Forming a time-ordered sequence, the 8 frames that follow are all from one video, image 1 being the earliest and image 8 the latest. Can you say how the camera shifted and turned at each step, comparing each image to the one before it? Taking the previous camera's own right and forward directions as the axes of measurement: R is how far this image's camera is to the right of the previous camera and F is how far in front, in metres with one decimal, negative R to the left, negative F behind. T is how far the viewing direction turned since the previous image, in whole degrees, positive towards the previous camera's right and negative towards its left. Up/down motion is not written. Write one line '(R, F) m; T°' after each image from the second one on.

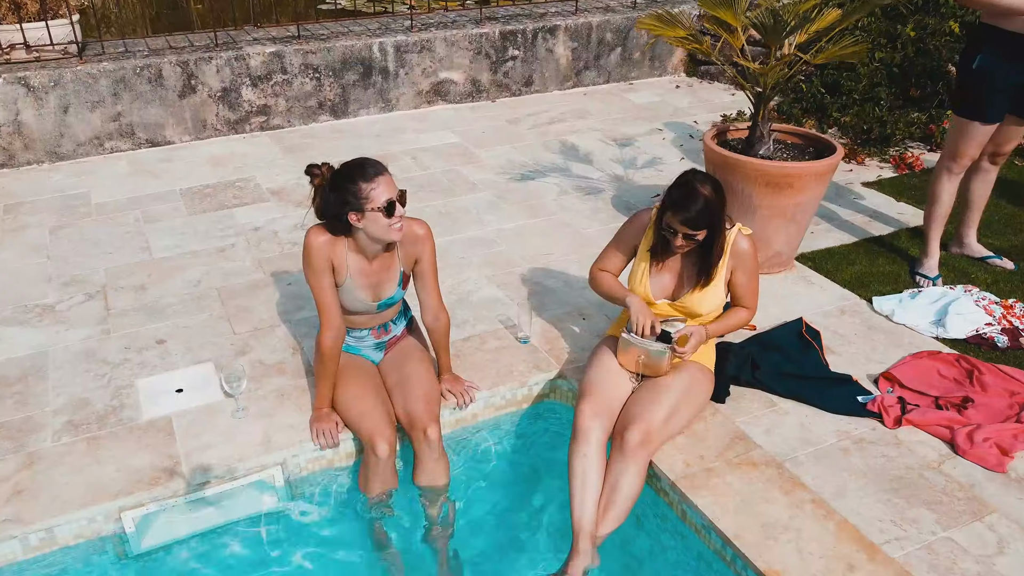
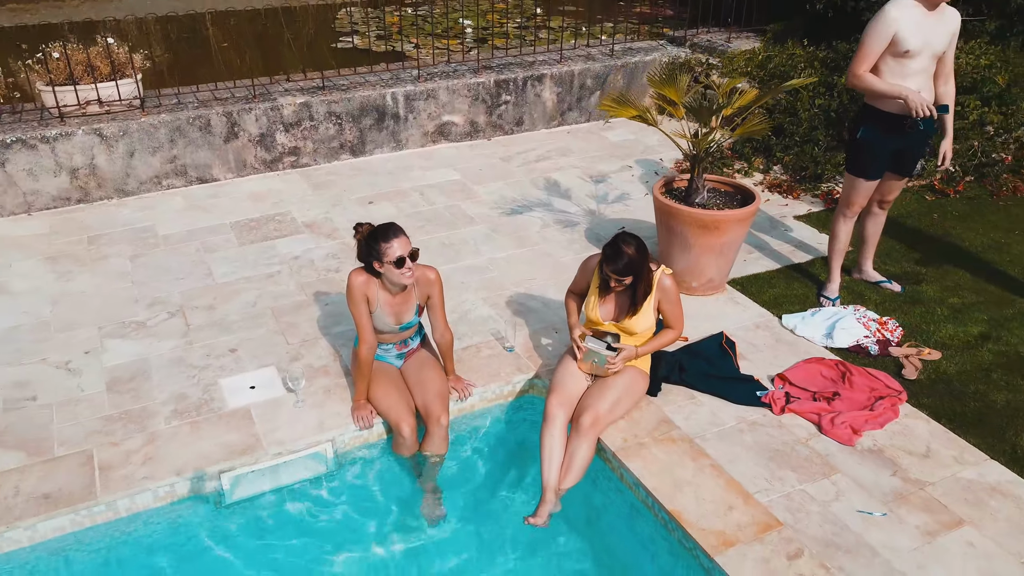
(+0.1, -0.7) m; 0°
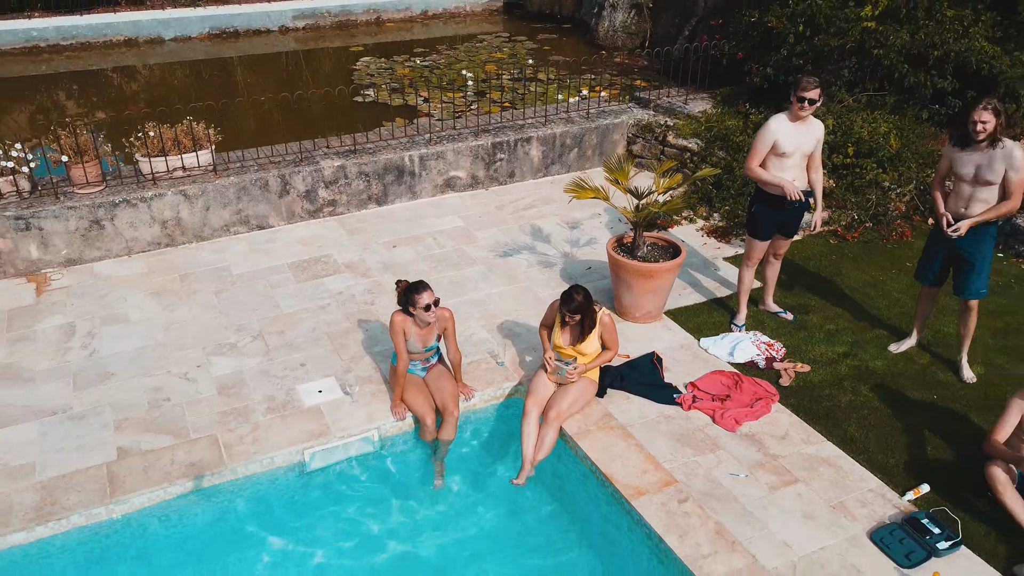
(+0.1, -1.2) m; 0°
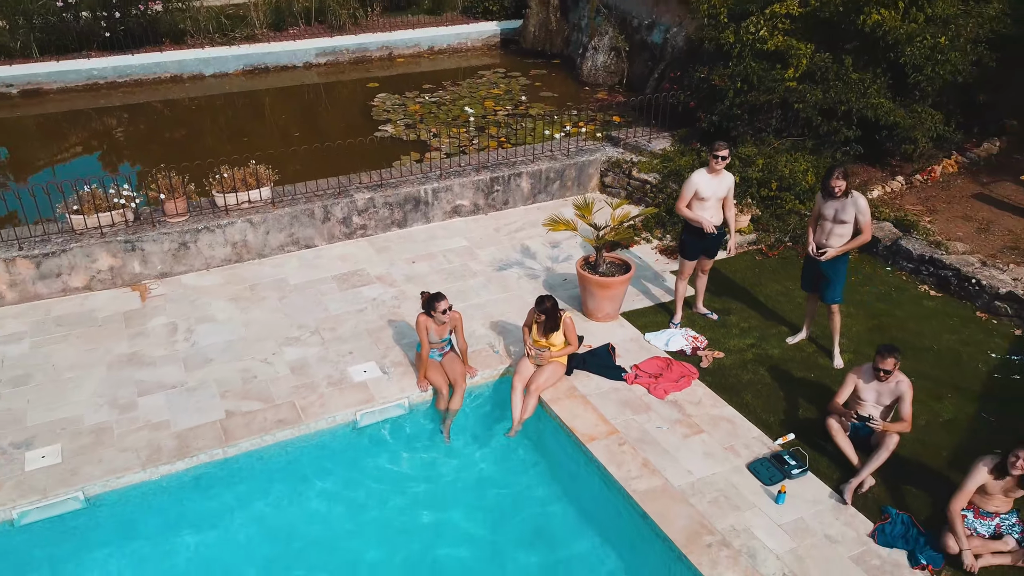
(+0.1, -1.6) m; 0°
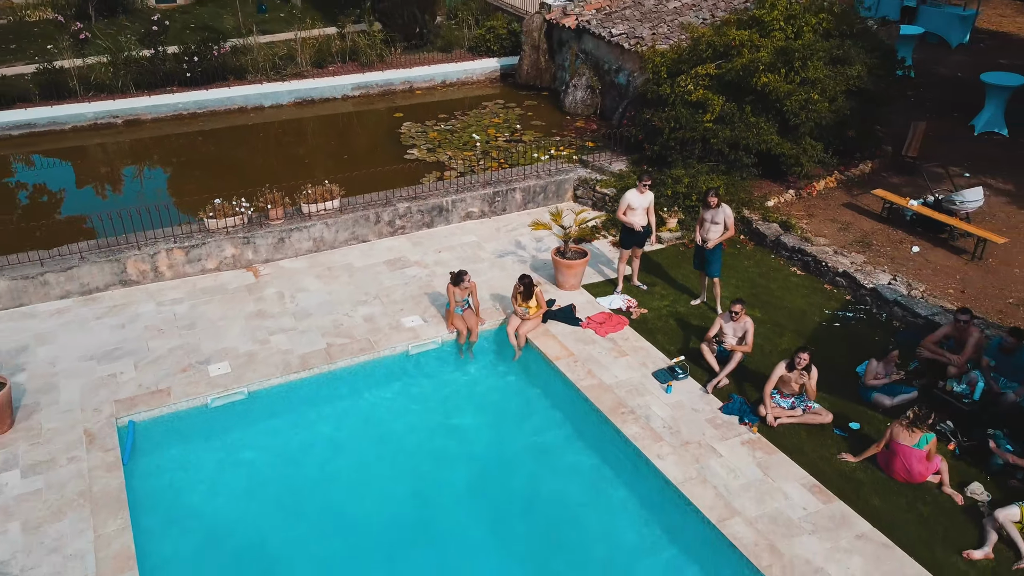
(+0.1, -3.1) m; 0°
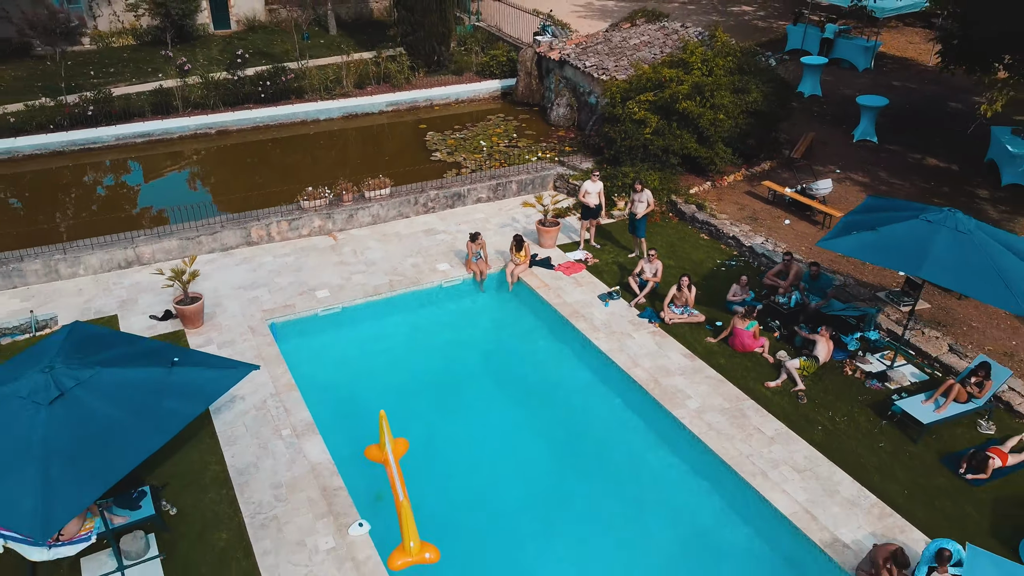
(+0.1, -4.6) m; 0°
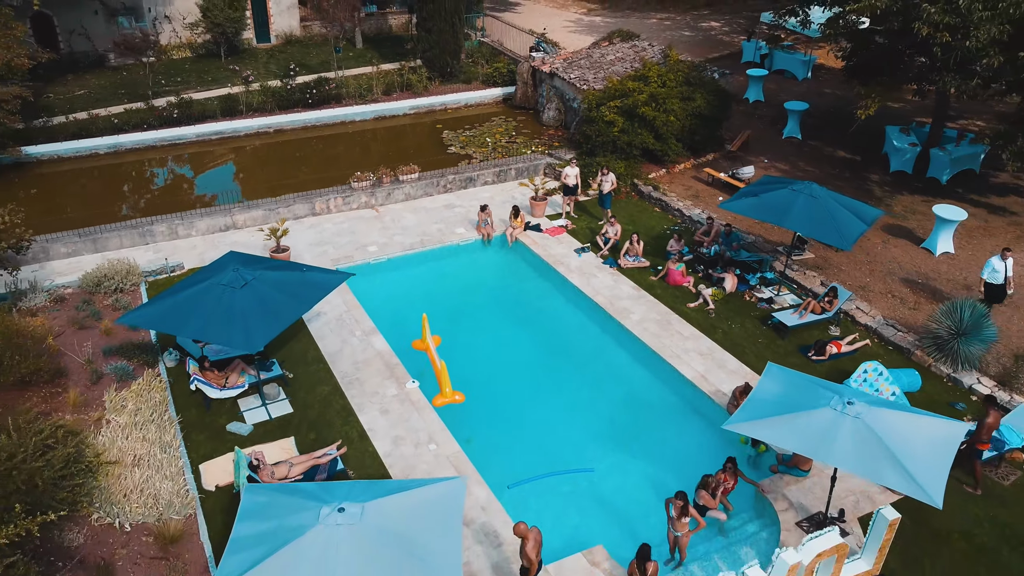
(0.0, -4.6) m; 0°
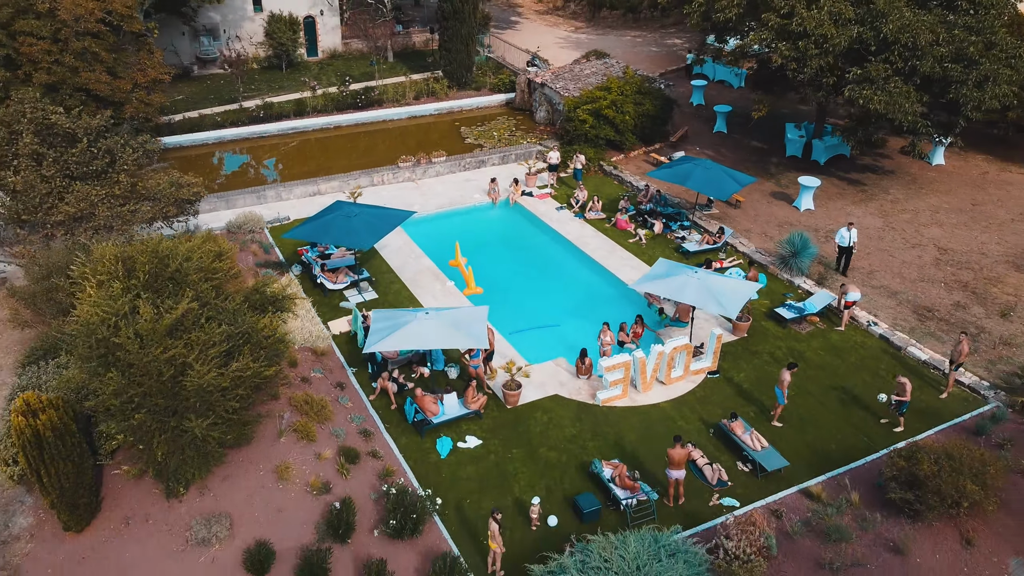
(0.0, -7.9) m; 0°
